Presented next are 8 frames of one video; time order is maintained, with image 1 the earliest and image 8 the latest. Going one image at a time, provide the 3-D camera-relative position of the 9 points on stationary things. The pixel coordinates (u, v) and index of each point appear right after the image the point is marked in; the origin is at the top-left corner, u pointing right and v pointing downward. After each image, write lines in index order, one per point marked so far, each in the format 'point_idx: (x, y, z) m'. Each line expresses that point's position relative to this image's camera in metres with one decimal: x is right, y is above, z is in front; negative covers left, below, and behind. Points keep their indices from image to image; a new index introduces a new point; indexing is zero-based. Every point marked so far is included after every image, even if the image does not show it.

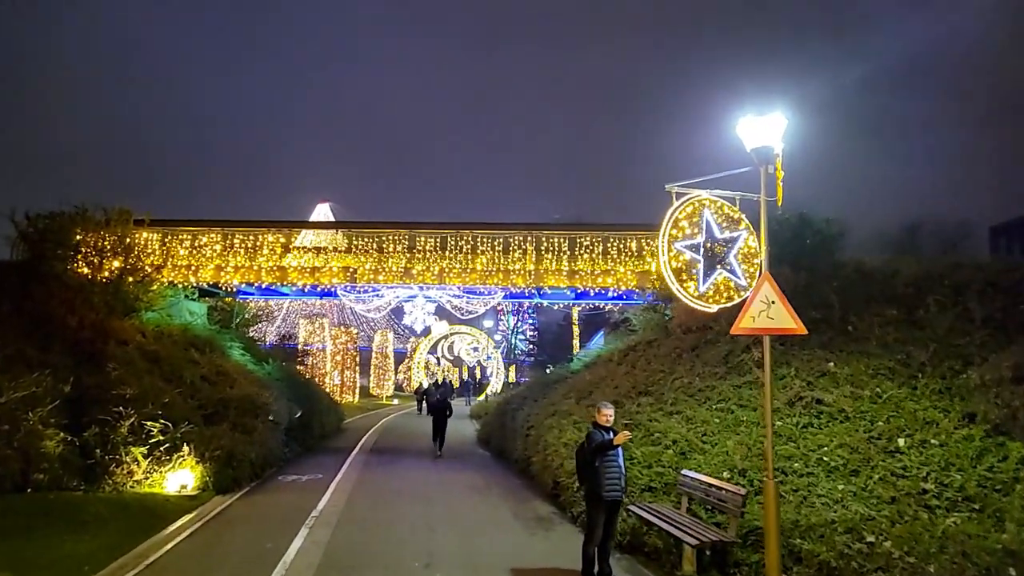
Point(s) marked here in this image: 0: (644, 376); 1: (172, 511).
0: (+2.8, -1.9, +16.0) m
1: (-6.4, -4.2, +13.9) m
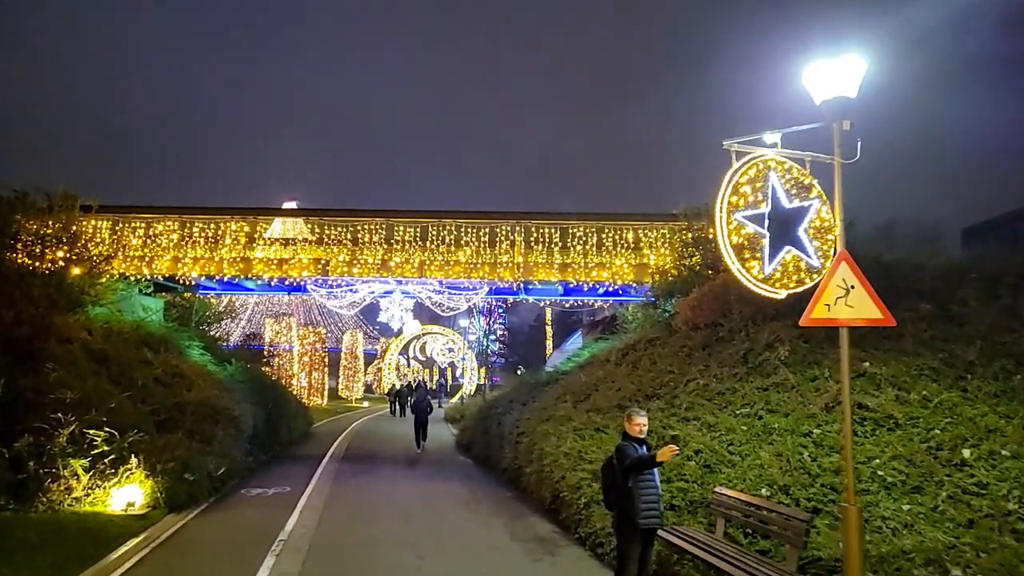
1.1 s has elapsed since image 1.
0: (+2.7, -1.8, +14.5) m
1: (-6.4, -4.0, +12.0) m
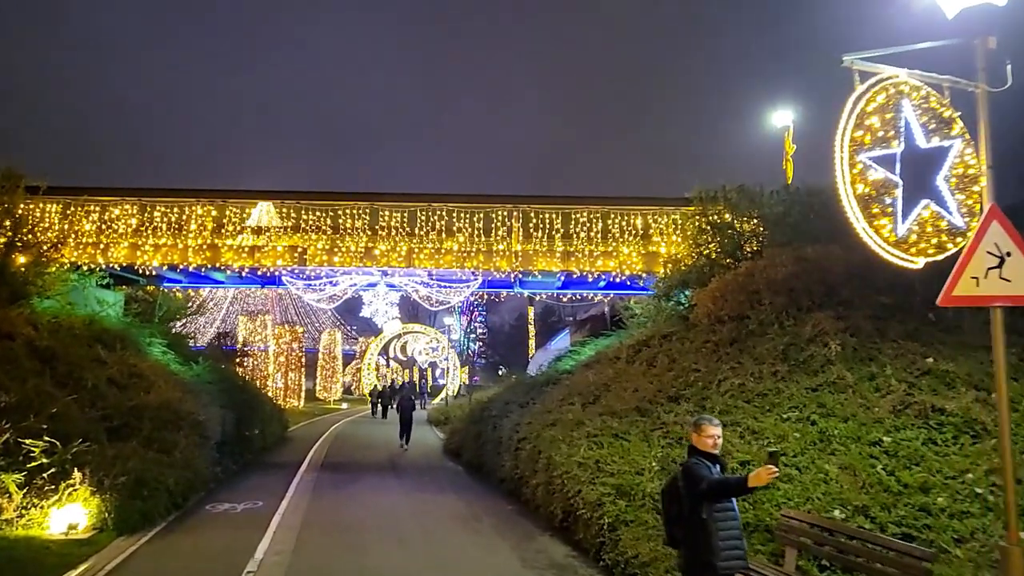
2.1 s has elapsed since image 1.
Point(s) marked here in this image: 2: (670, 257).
0: (+2.8, -1.5, +12.8) m
1: (-6.3, -3.8, +10.1) m
2: (+3.7, +0.7, +17.1) m
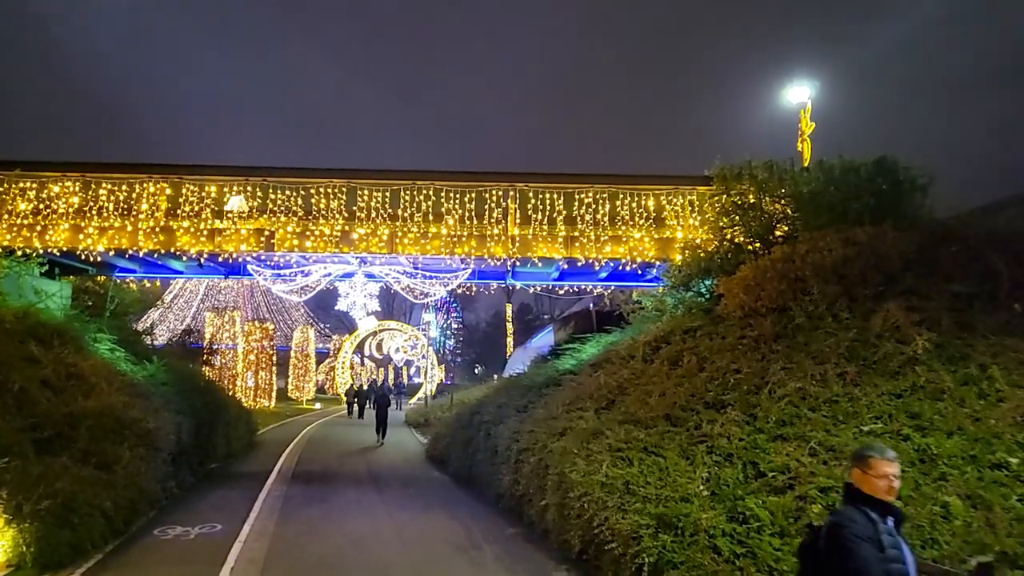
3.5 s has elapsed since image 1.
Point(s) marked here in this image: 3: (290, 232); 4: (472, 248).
0: (+2.9, -1.3, +10.9) m
1: (-6.1, -3.5, +7.9) m
2: (+3.6, +0.9, +15.2) m
3: (-4.8, +1.2, +15.8) m
4: (-0.8, +0.9, +15.9) m
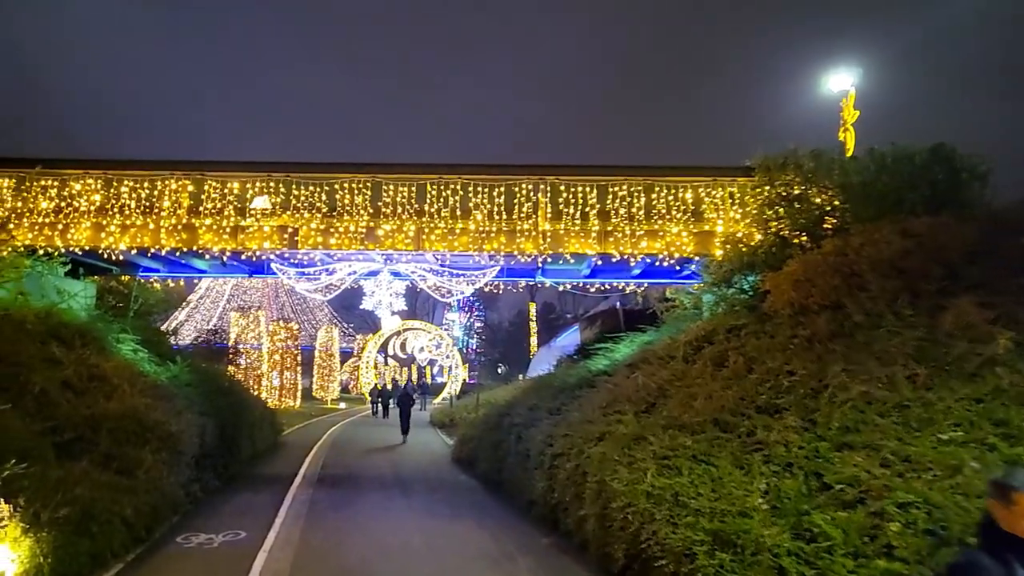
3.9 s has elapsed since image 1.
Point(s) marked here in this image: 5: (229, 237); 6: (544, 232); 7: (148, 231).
0: (+3.4, -1.3, +10.3) m
1: (-5.7, -3.5, +7.5) m
2: (+4.2, +1.0, +14.5) m
3: (-4.1, +1.2, +15.4) m
4: (-0.2, +0.9, +15.3) m
5: (-5.9, +1.1, +15.5) m
6: (+0.7, +1.1, +15.3) m
7: (-7.6, +1.2, +15.5) m
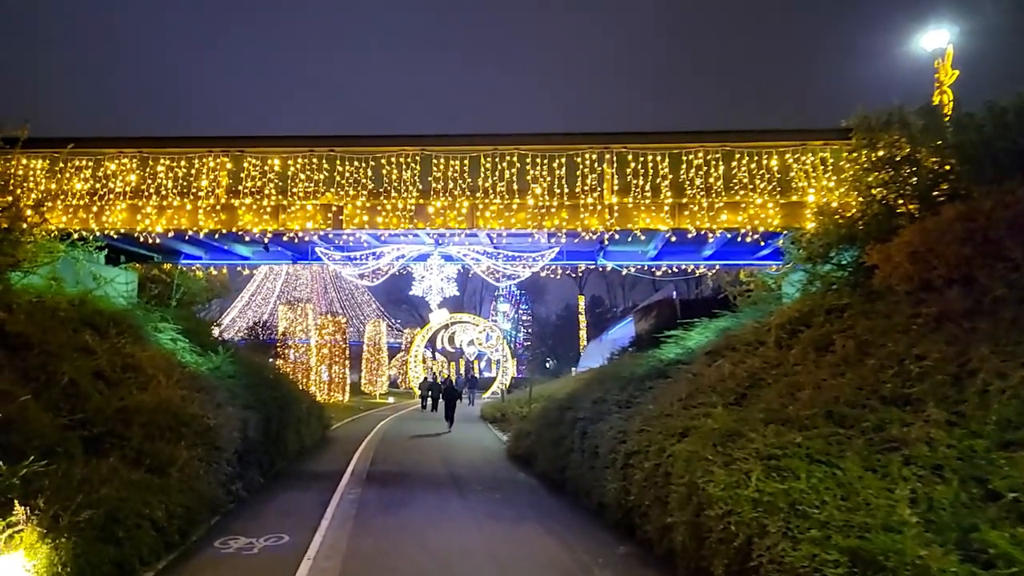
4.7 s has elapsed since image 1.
0: (+4.2, -0.9, +8.7) m
1: (-4.9, -3.3, +6.5) m
2: (+5.4, +1.4, +12.9) m
3: (-2.9, +1.6, +14.2) m
4: (+1.0, +1.3, +13.9) m
5: (-4.7, +1.4, +14.4) m
6: (+1.8, +1.5, +13.8) m
7: (-6.4, +1.5, +14.5) m
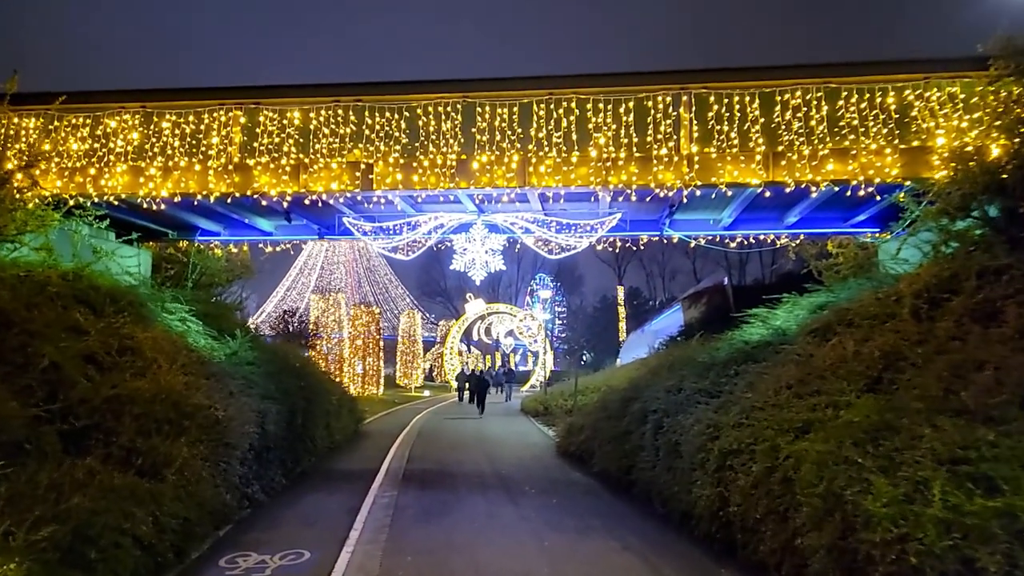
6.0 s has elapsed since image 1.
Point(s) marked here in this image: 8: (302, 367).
0: (+5.0, -0.4, +6.3) m
1: (-4.3, -2.8, +4.6) m
2: (+6.2, +1.9, +10.5) m
3: (-2.0, +2.0, +12.2) m
4: (+1.9, +1.8, +11.7) m
5: (-3.7, +1.8, +12.5) m
6: (+2.8, +2.0, +11.6) m
7: (-5.4, +2.0, +12.7) m
8: (-5.1, -1.9, +17.7) m
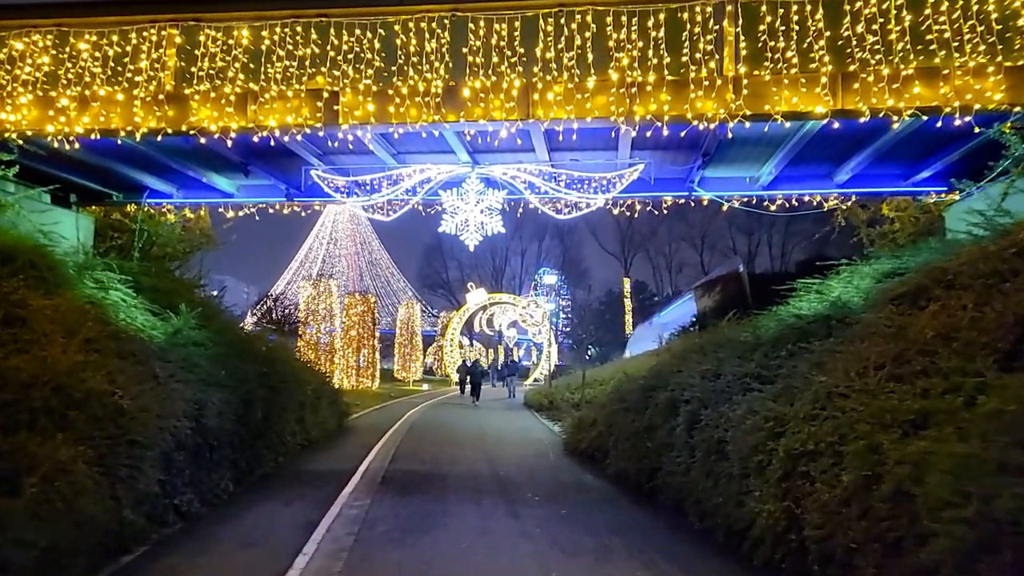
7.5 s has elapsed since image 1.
0: (+4.9, +0.1, +4.0) m
1: (-4.3, -2.3, +2.3) m
2: (+6.2, +2.4, +8.1) m
3: (-2.0, +2.6, +9.8) m
4: (+1.9, +2.3, +9.3) m
5: (-3.7, +2.4, +10.1) m
6: (+2.8, +2.6, +9.2) m
7: (-5.4, +2.5, +10.3) m
8: (-5.1, -1.3, +15.3) m
